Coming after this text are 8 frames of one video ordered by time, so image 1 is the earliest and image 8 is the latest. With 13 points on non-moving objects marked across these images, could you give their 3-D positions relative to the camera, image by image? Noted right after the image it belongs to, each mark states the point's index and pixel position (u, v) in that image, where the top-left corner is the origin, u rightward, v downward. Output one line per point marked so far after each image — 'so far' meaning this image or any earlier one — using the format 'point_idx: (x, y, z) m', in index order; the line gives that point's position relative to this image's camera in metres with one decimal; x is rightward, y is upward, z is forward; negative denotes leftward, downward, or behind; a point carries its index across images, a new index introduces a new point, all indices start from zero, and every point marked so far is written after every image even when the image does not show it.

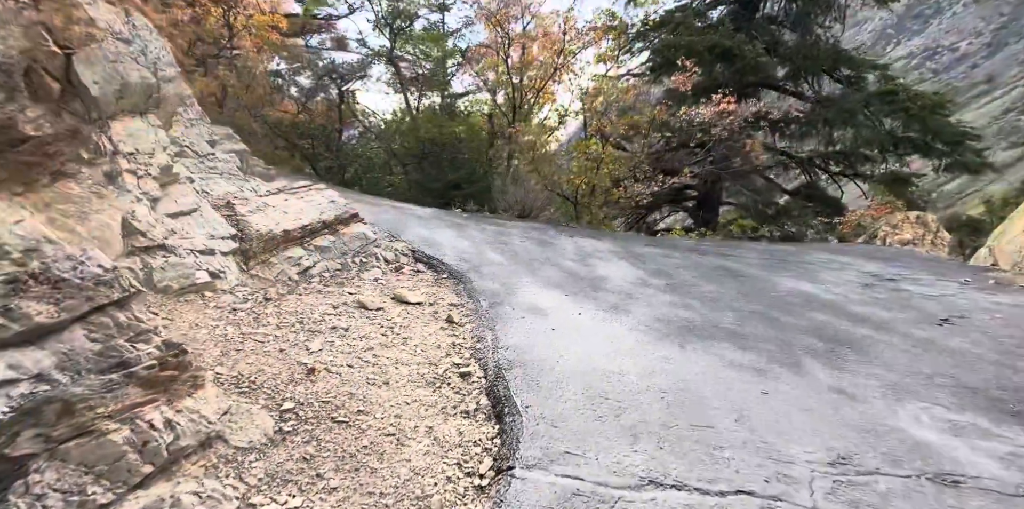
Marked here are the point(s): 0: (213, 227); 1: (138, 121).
0: (-3.3, +0.3, +5.5) m
1: (-3.7, +1.3, +4.9) m
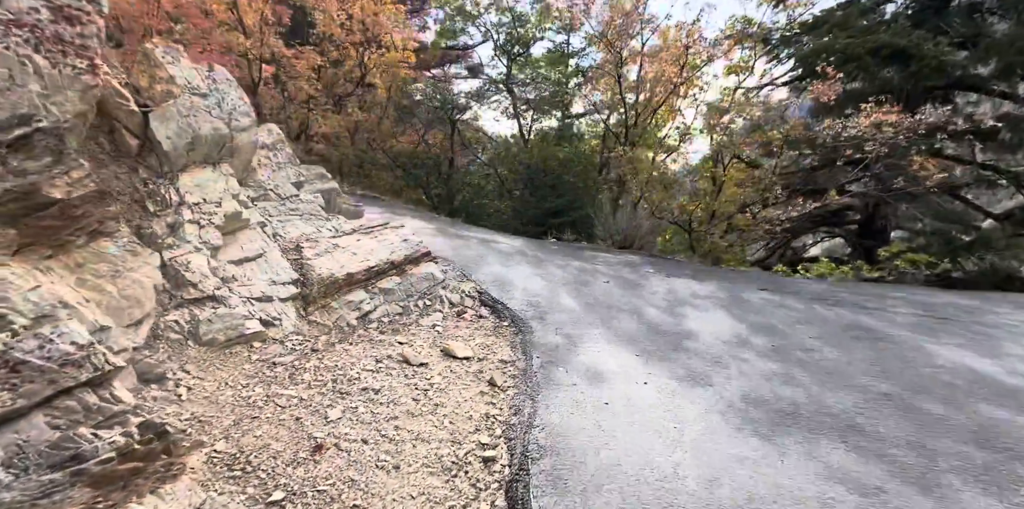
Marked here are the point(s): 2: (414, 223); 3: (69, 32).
0: (-2.6, -0.2, +5.5) m
1: (-3.1, +0.9, +5.1) m
2: (-2.0, +0.9, +11.5) m
3: (-3.0, +1.5, +3.4) m
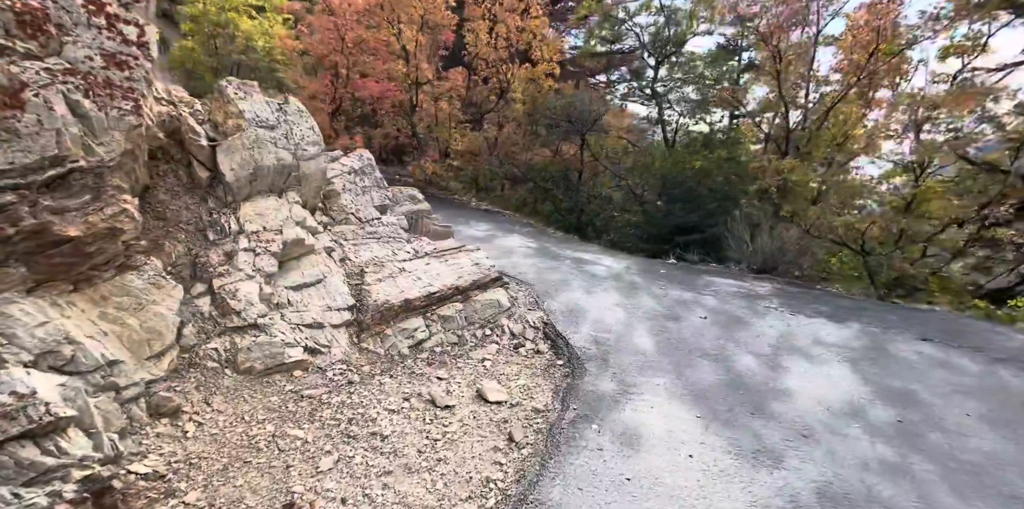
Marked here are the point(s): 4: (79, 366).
0: (-2.0, -0.5, +5.5) m
1: (-2.5, +0.6, +5.3) m
2: (+0.1, +0.4, +11.3) m
3: (-2.9, +1.3, +3.6) m
4: (-2.6, -0.7, +2.9) m
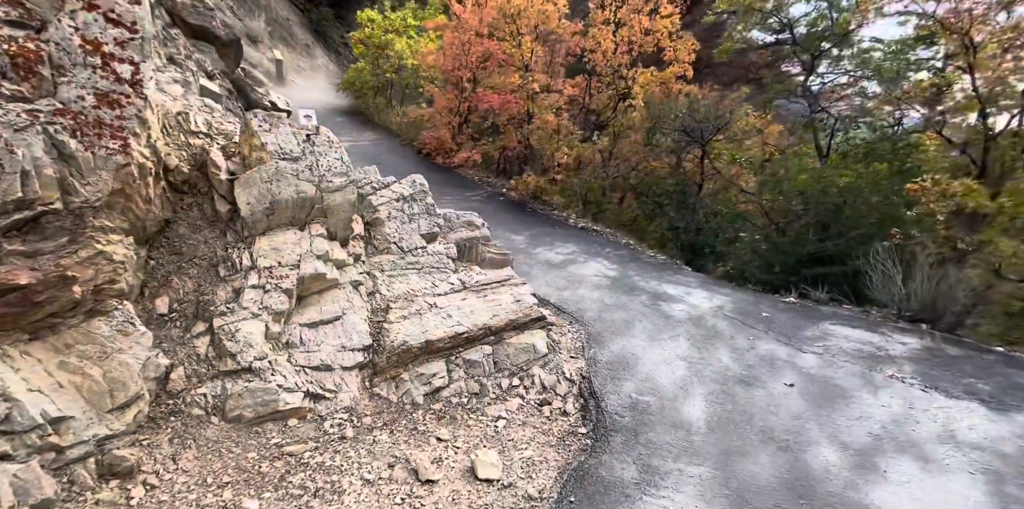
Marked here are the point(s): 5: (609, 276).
0: (-1.7, -0.9, +5.2) m
1: (-2.3, +0.2, +5.1) m
2: (+1.4, -0.2, +10.5) m
3: (-2.9, +1.0, +3.5) m
4: (-2.8, -1.0, +2.8) m
5: (+1.8, -0.5, +9.7) m
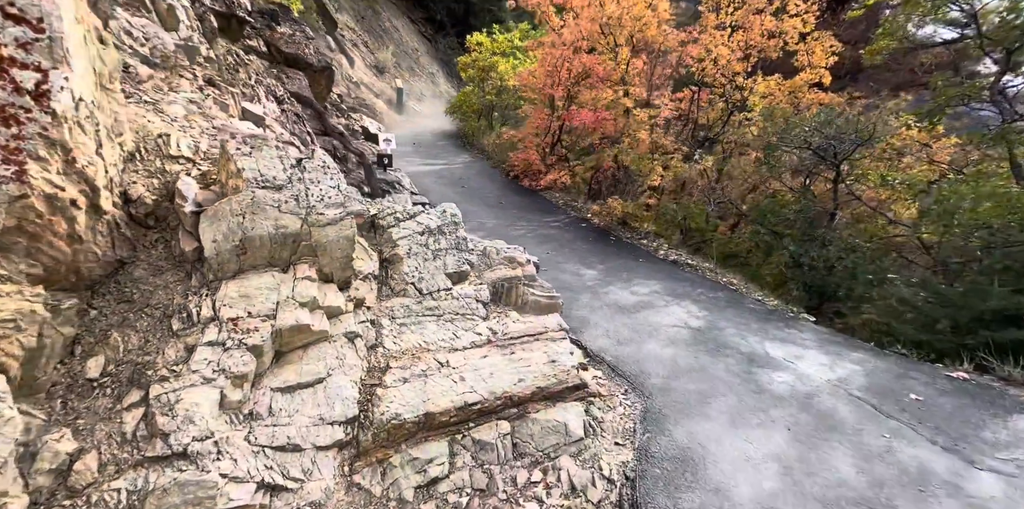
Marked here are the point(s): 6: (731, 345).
0: (-1.6, -1.3, +4.2) m
1: (-2.1, -0.2, +4.3) m
2: (+2.6, -1.0, +8.7) m
3: (-3.0, +0.7, +2.9) m
4: (-3.2, -1.3, +2.1) m
5: (+2.9, -1.2, +7.8) m
6: (+3.2, -1.4, +7.2) m
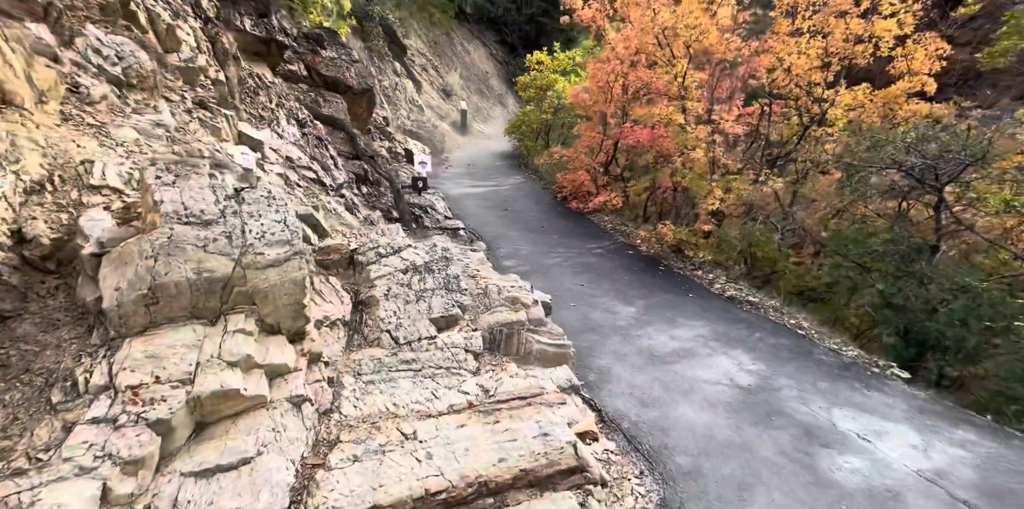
0: (-1.8, -1.7, +3.4) m
1: (-2.3, -0.5, +3.5) m
2: (+3.0, -1.6, +7.3) m
3: (-3.4, +0.4, +2.3) m
4: (-3.7, -1.5, +1.5) m
5: (+3.1, -1.8, +6.4) m
6: (+3.3, -1.9, +5.7) m
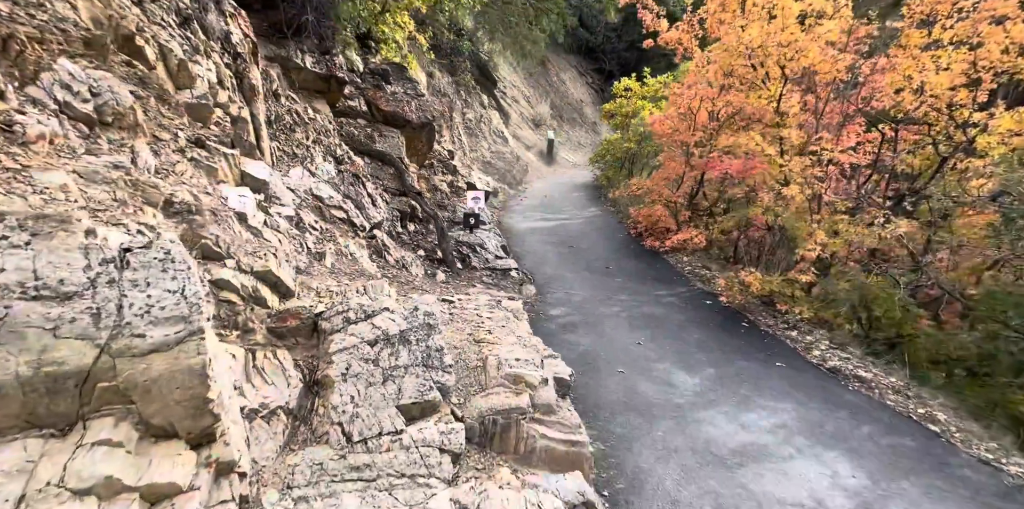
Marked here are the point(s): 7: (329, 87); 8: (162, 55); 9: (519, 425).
0: (-2.2, -2.1, +2.4) m
1: (-2.6, -1.0, +2.7) m
2: (+3.2, -2.4, +5.4) m
3: (-3.8, 0.0, +1.8) m
4: (-4.4, -1.8, +0.9) m
5: (+3.1, -2.5, +4.5) m
6: (+3.2, -2.7, +3.8) m
7: (-4.4, +4.0, +11.6) m
8: (-4.1, +2.4, +5.7) m
9: (+0.1, -1.6, +4.2) m
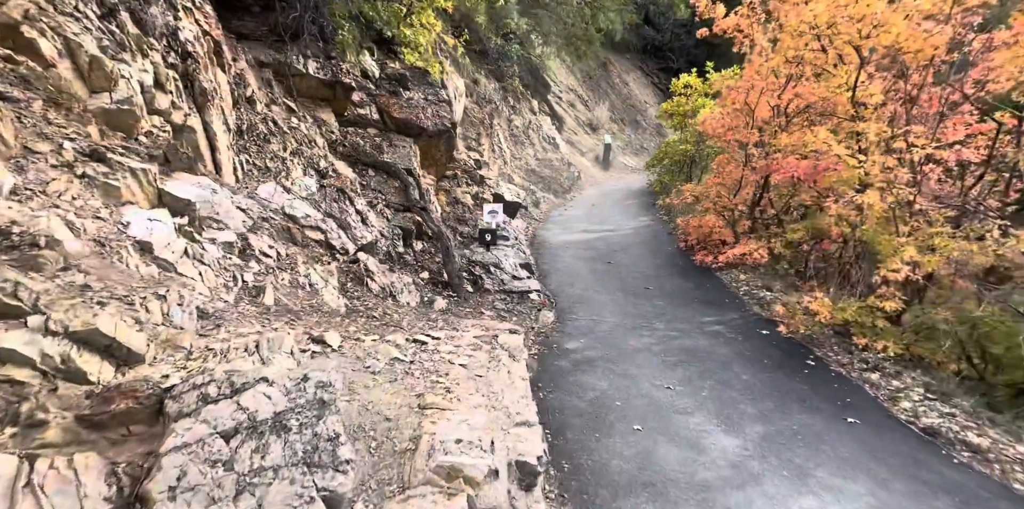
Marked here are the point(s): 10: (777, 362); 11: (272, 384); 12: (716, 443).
0: (-2.9, -2.4, +1.3) m
1: (-3.3, -1.3, +1.6) m
2: (+2.8, -2.7, +3.5) m
3: (-4.6, -0.3, +0.9) m
4: (-5.3, -2.1, 0.0) m
5: (+2.6, -2.8, +2.6) m
6: (+2.7, -3.0, +1.9) m
7: (-4.0, +3.5, +10.7) m
8: (-4.4, +2.0, +4.9) m
9: (-0.4, -1.9, +2.8) m
10: (+4.5, -1.8, +8.1) m
11: (-1.5, -0.9, +3.5) m
12: (+2.6, -2.3, +5.8) m
